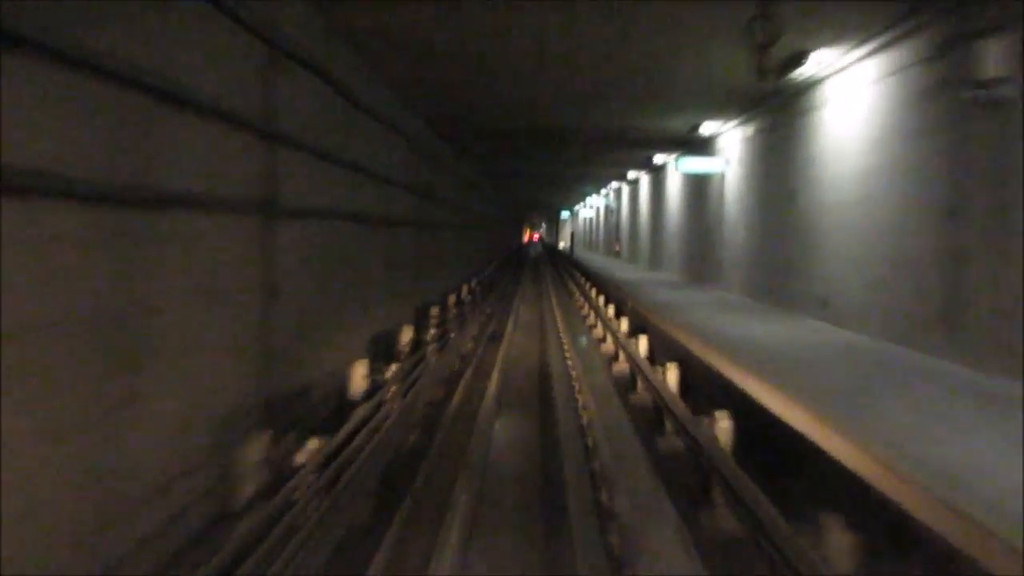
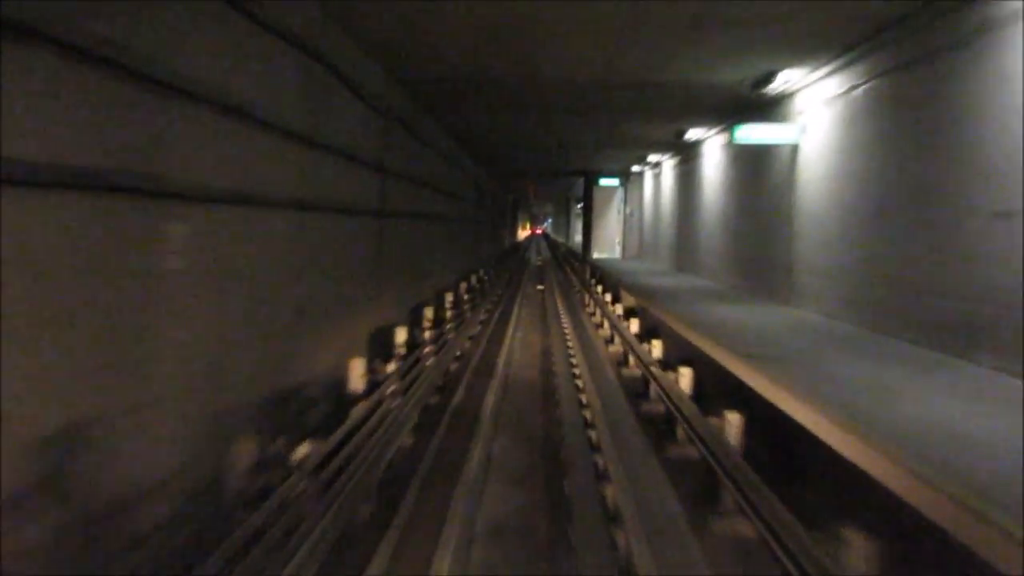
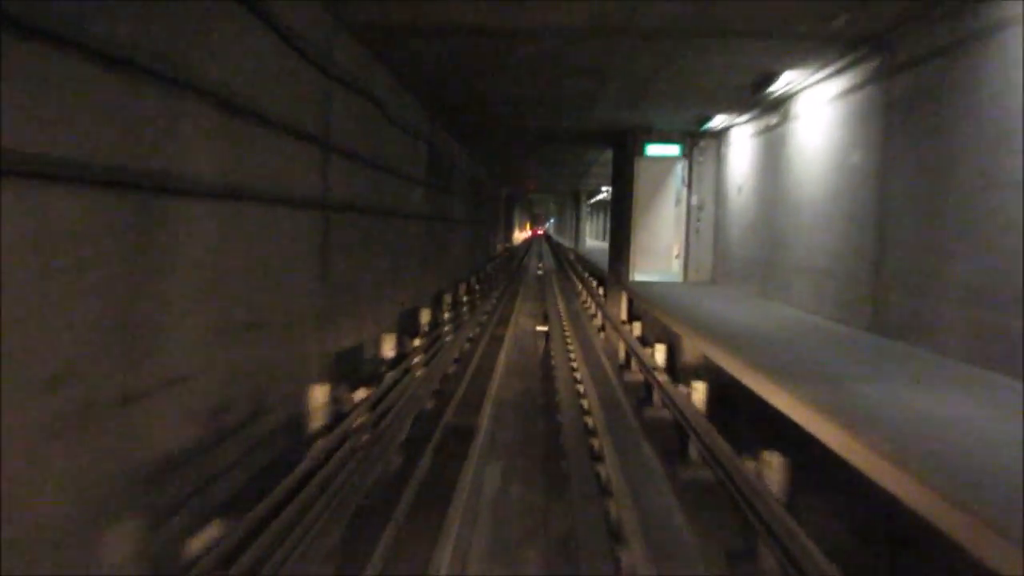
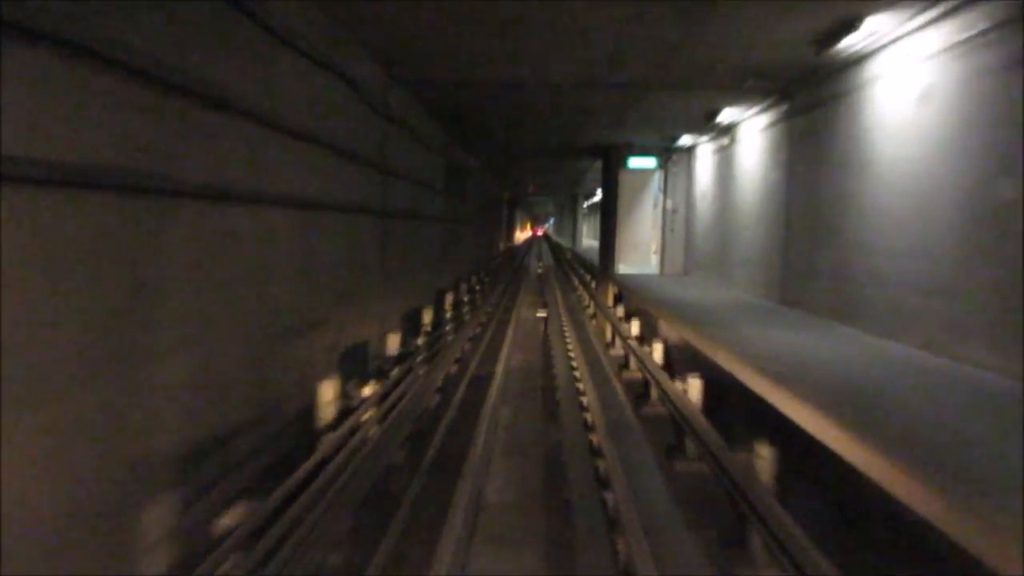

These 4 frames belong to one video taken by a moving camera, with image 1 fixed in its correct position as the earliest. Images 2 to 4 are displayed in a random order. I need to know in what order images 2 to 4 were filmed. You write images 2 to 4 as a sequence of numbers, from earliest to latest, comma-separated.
2, 4, 3
